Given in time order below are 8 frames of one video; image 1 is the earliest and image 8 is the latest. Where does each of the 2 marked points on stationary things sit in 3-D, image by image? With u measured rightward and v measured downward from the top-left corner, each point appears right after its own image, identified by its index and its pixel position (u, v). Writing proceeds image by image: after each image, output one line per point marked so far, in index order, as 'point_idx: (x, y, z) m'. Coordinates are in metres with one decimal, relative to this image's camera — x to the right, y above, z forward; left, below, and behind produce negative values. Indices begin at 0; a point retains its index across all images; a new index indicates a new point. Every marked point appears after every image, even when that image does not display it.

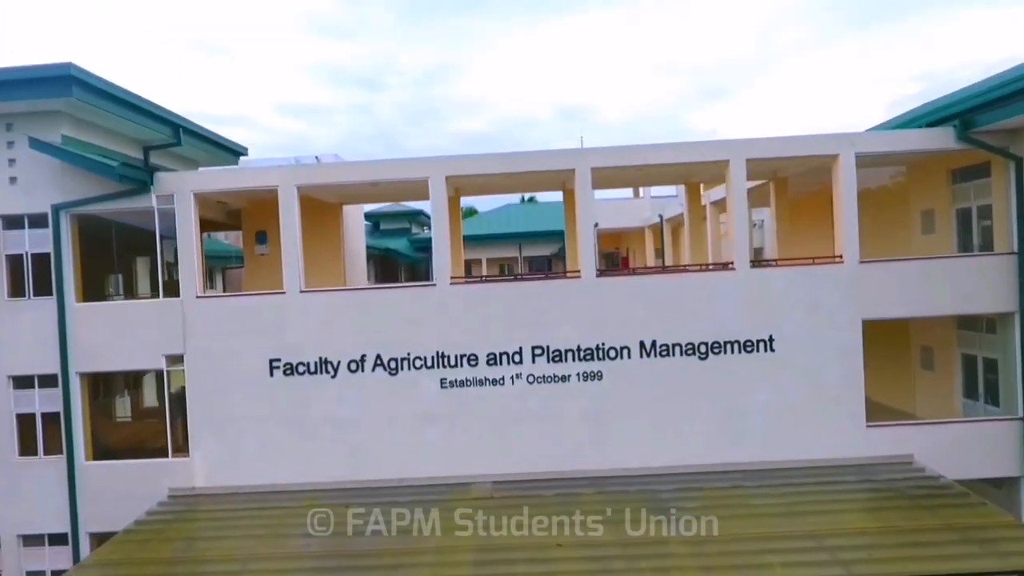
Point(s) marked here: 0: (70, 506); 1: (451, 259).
0: (-6.5, -3.2, +9.8) m
1: (-0.9, +0.4, +10.0) m
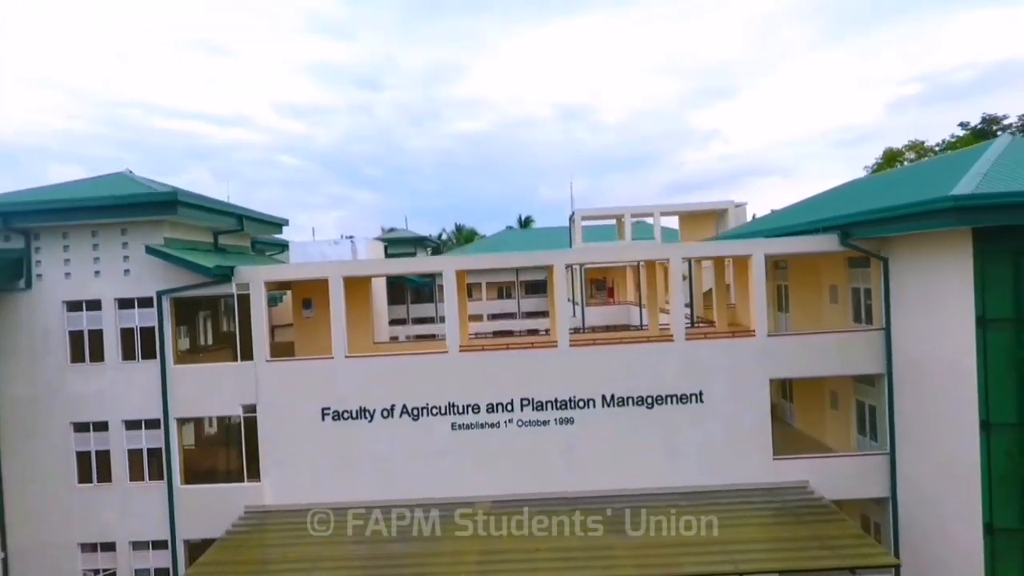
0: (-6.7, -4.5, +12.8) m
1: (-1.0, -0.9, +13.0) m
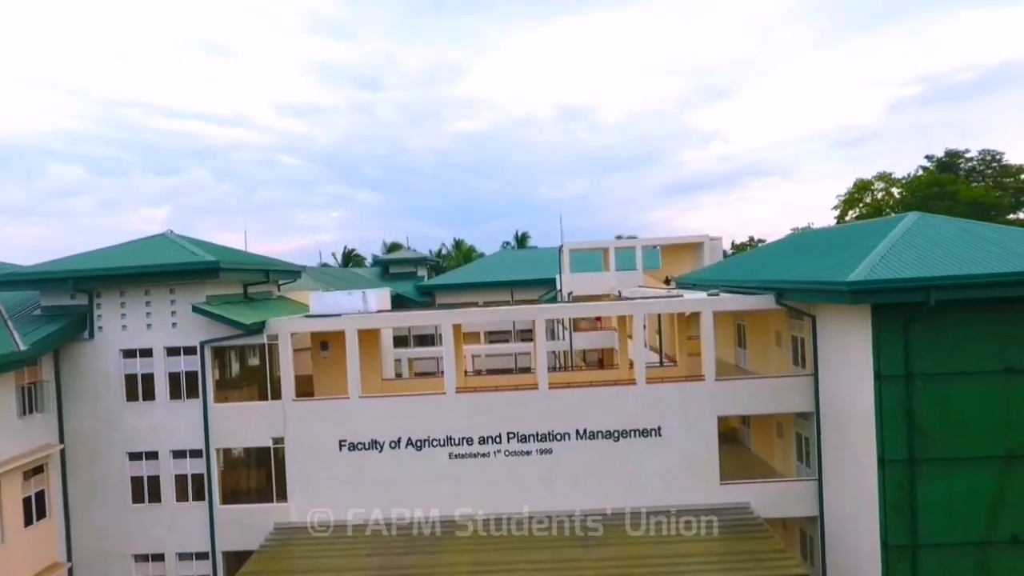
0: (-6.9, -5.7, +15.1) m
1: (-1.3, -2.0, +15.3) m
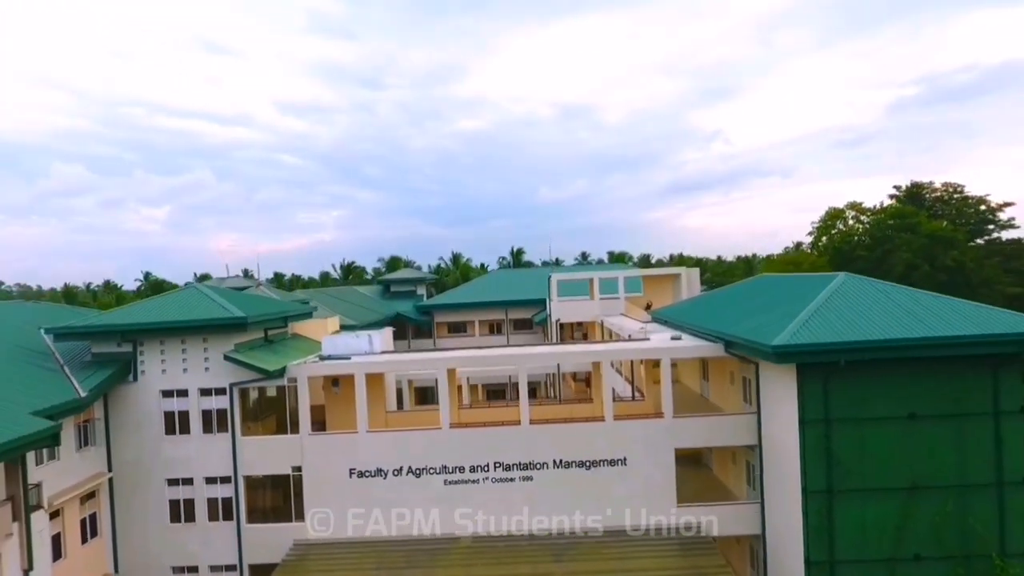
0: (-7.3, -7.0, +17.5) m
1: (-1.7, -3.3, +17.7) m
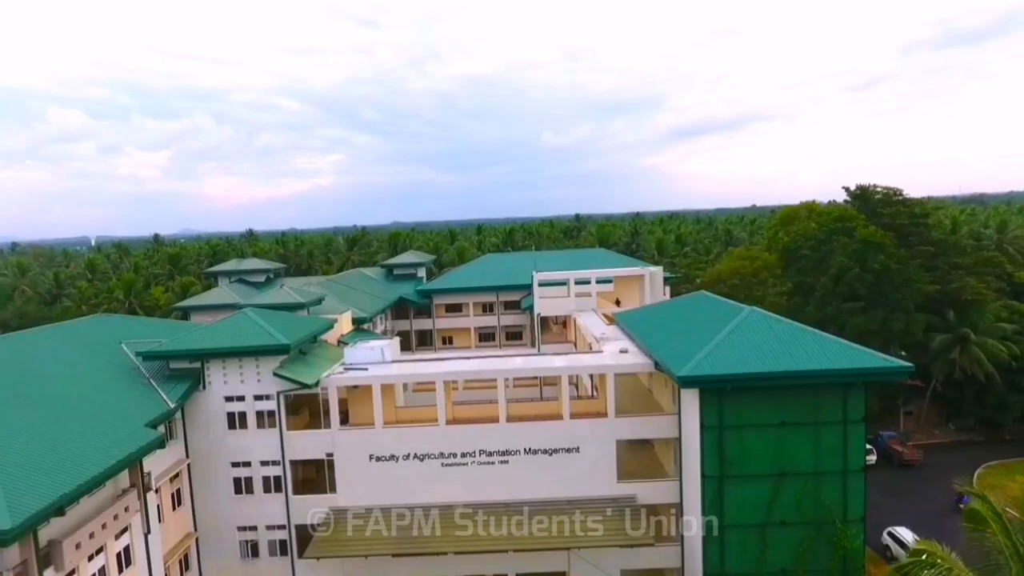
0: (-8.0, -8.0, +23.2) m
1: (-2.4, -4.4, +23.1) m
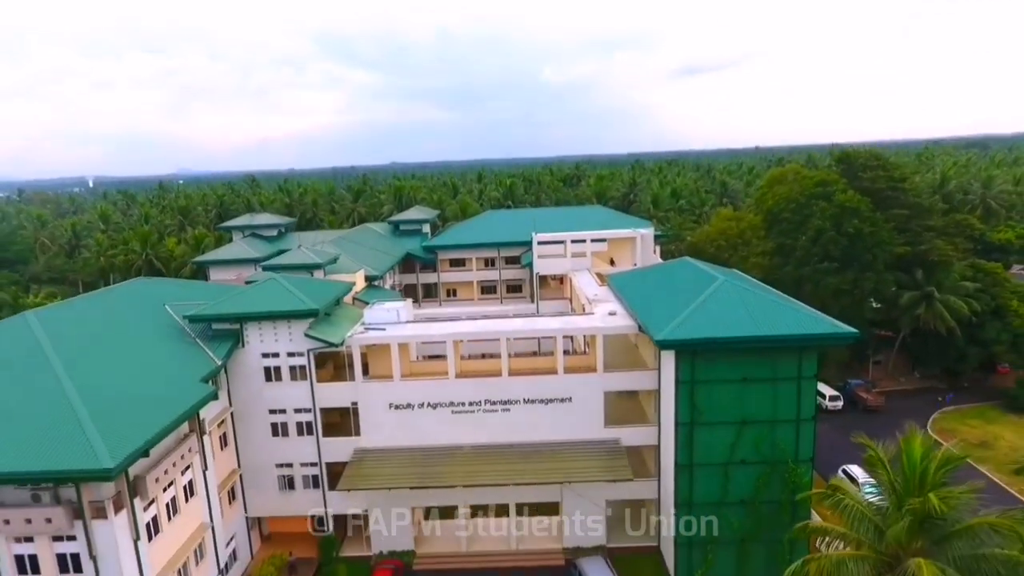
0: (-8.0, -6.8, +26.8) m
1: (-2.3, -3.2, +26.4) m
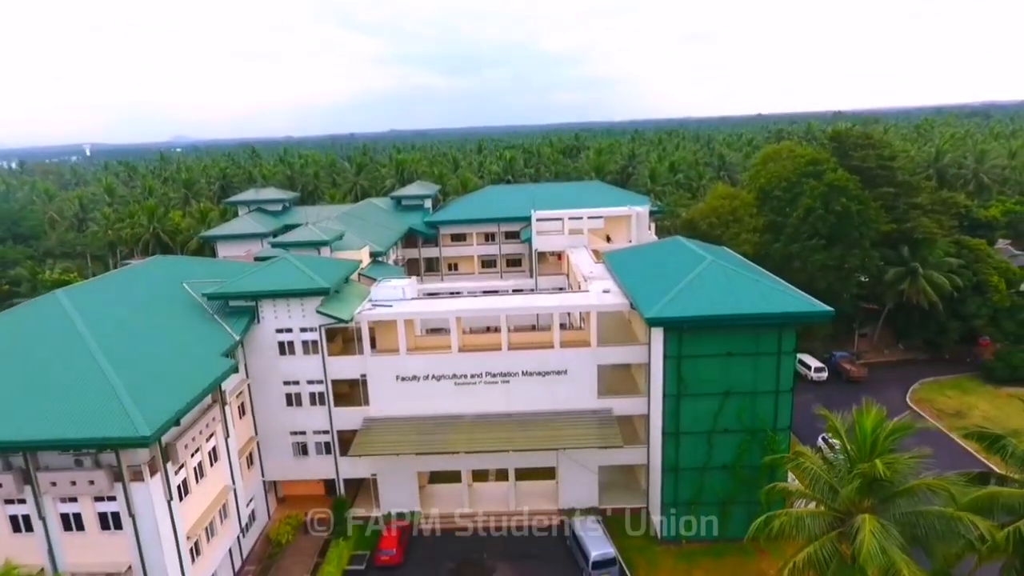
0: (-8.0, -5.9, +28.7) m
1: (-2.4, -2.3, +28.1) m
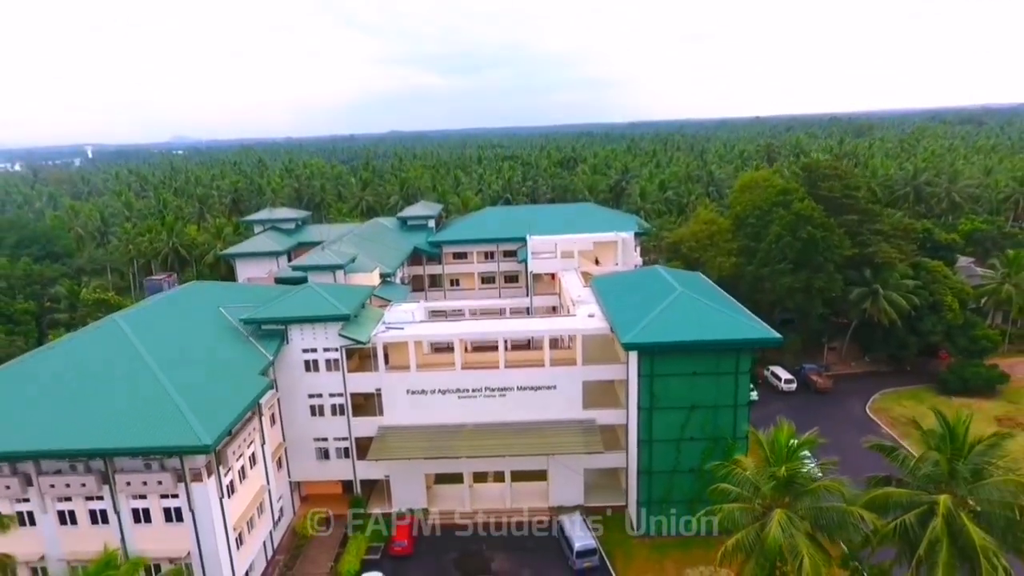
0: (-8.2, -7.1, +32.7) m
1: (-2.5, -3.5, +32.2) m
